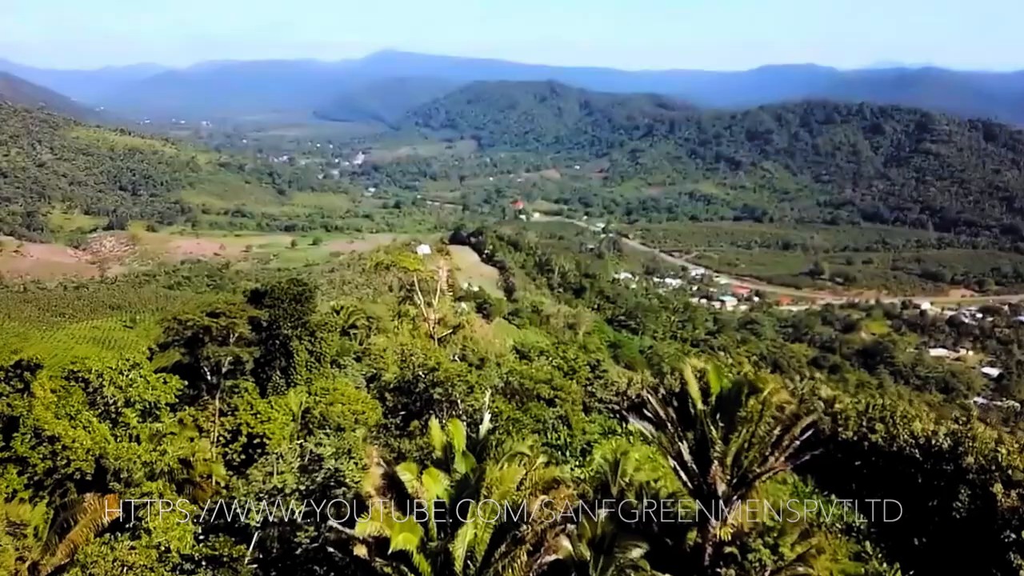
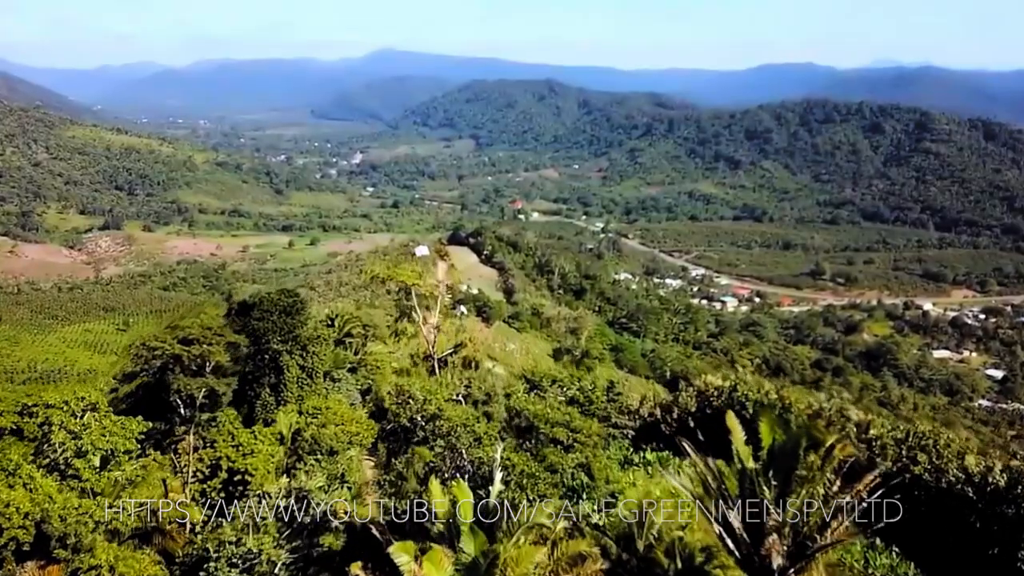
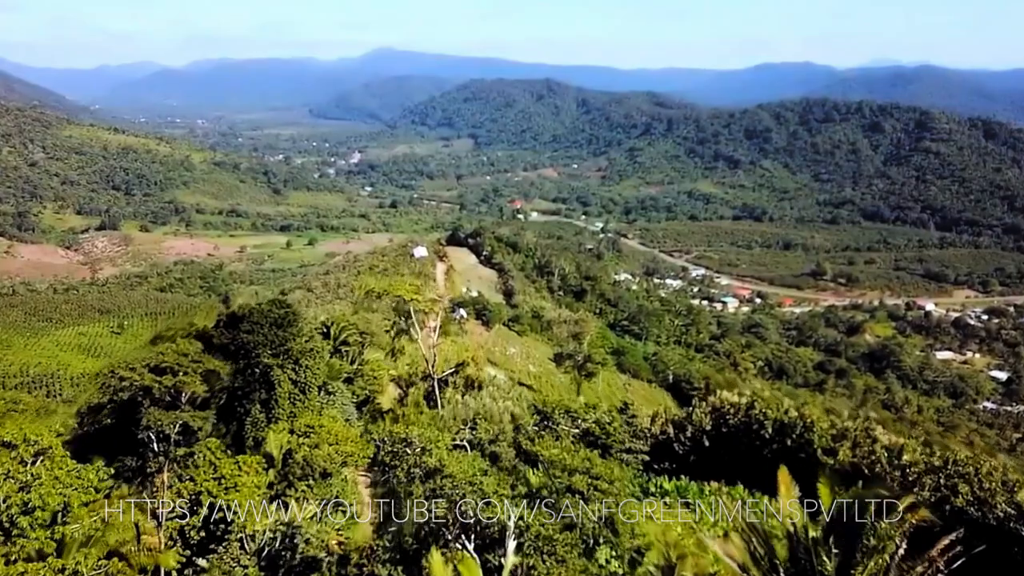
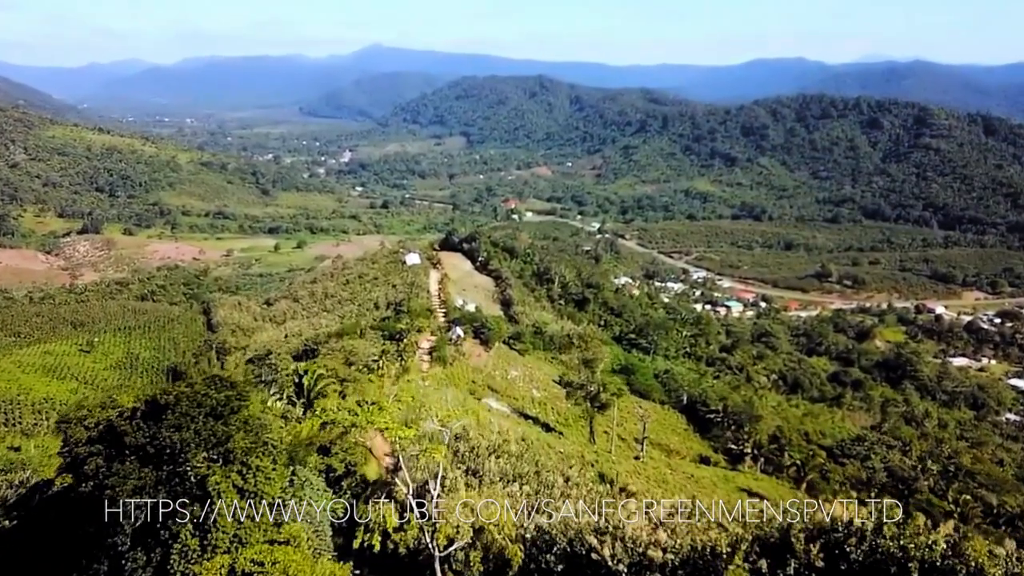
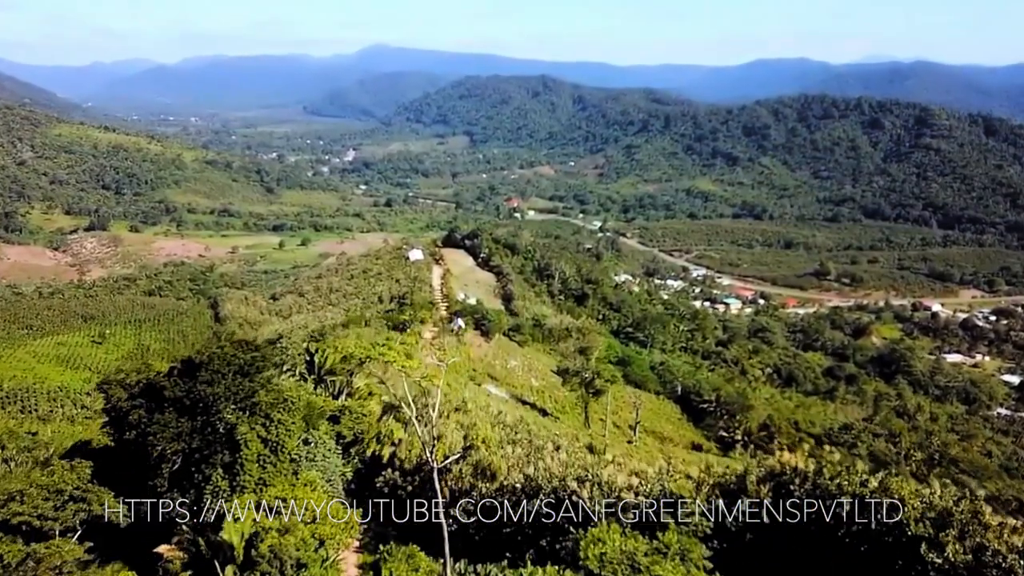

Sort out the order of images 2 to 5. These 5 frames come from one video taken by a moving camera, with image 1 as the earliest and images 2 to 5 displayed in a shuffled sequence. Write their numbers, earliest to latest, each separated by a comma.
2, 3, 5, 4
